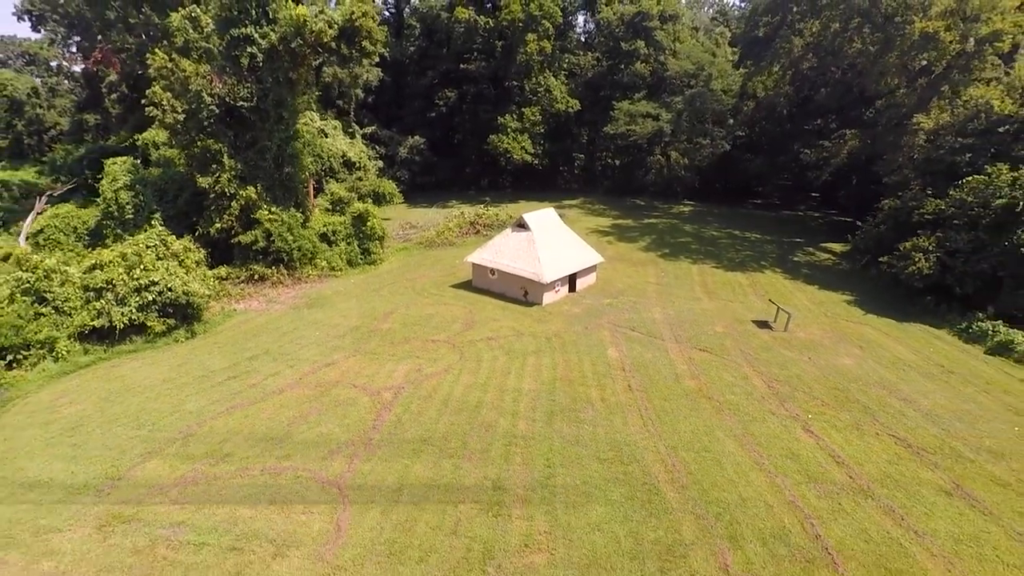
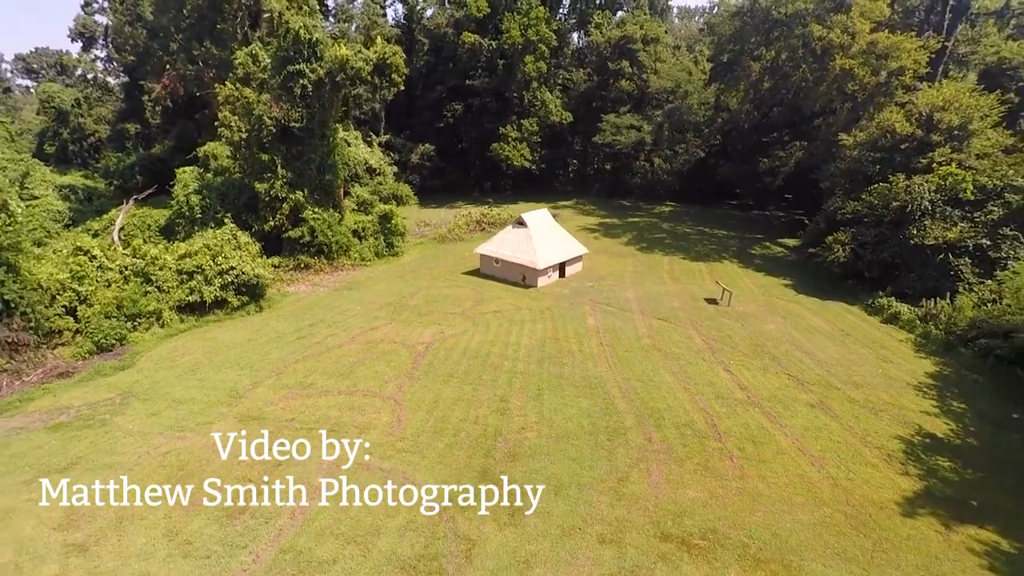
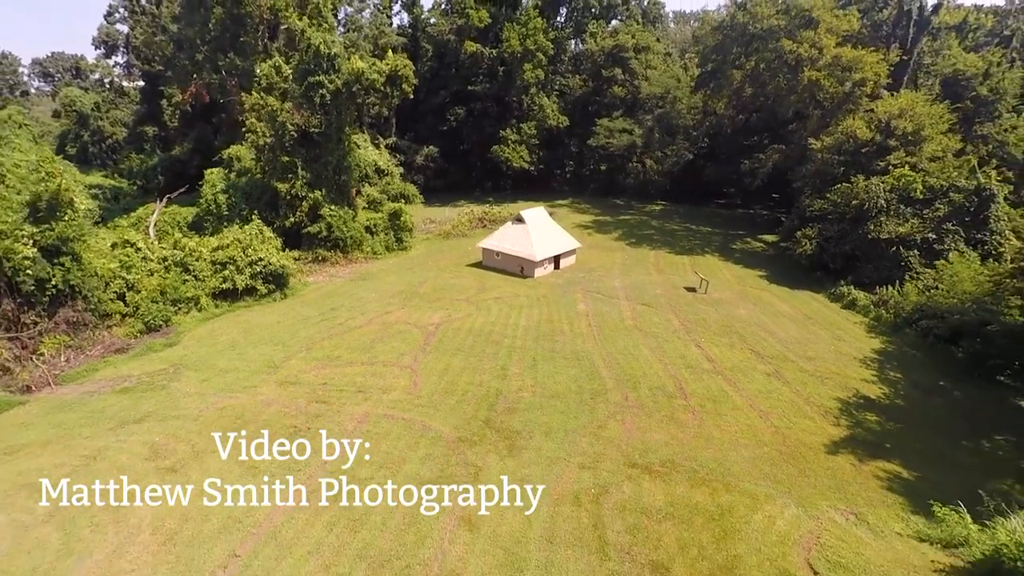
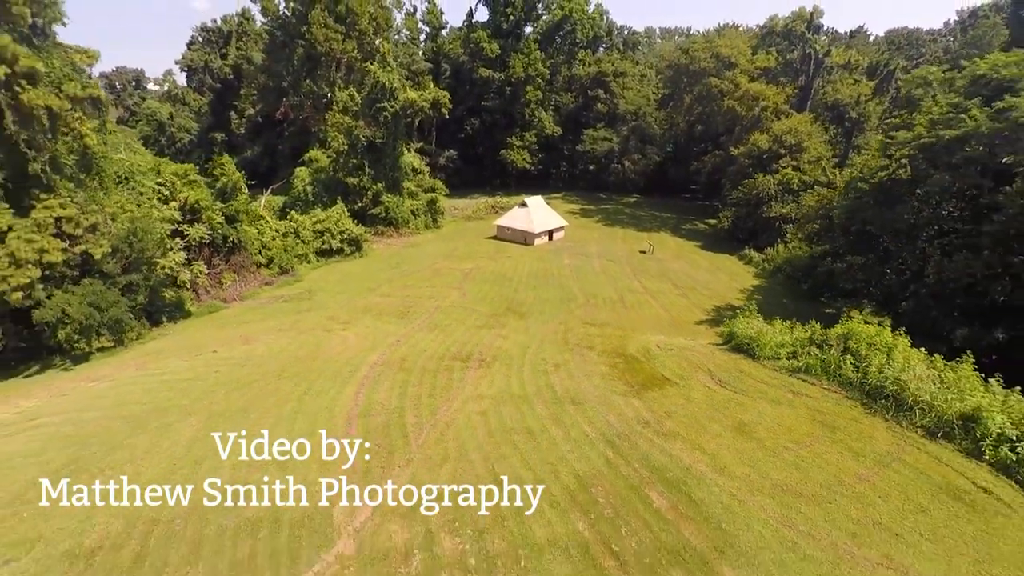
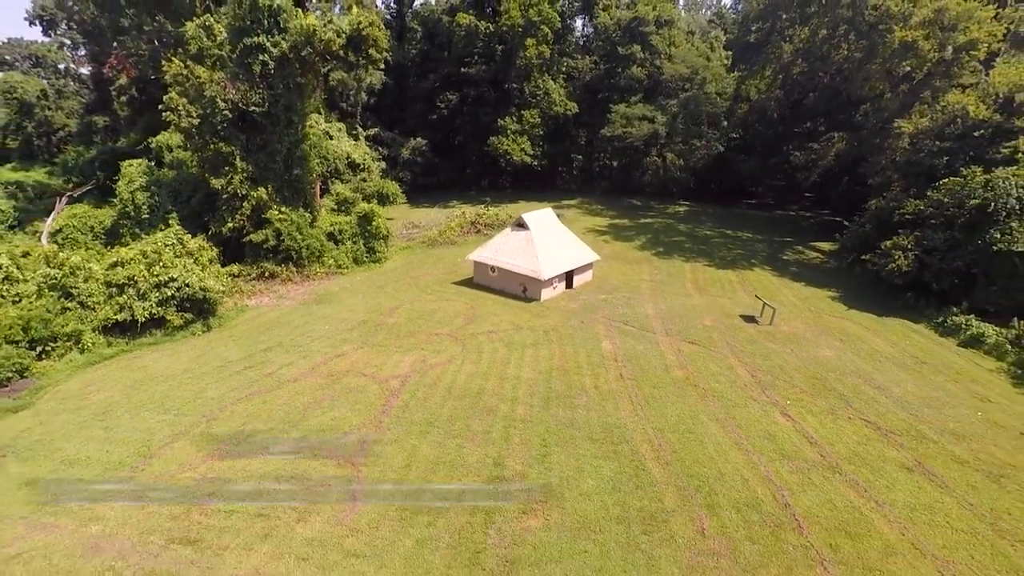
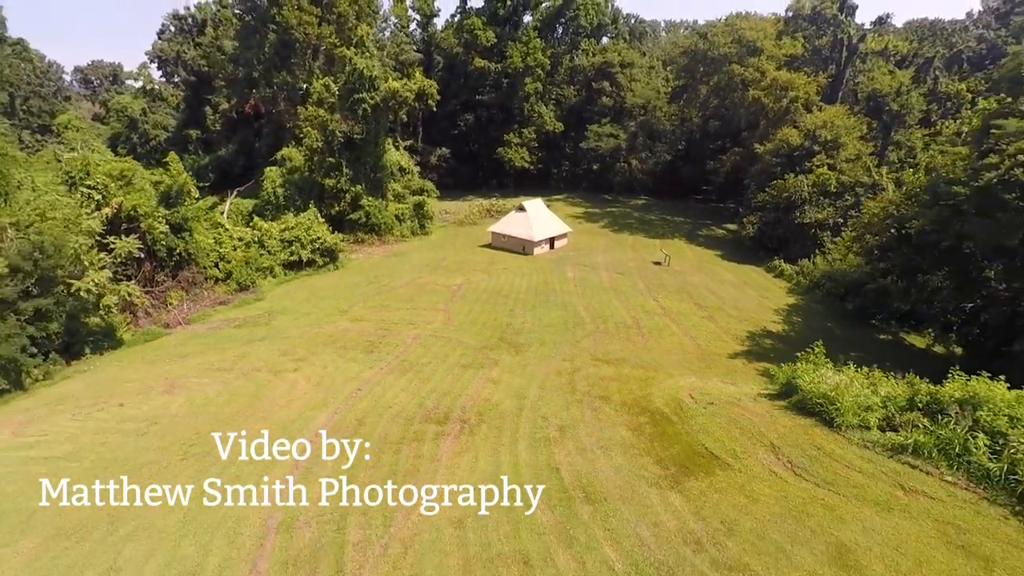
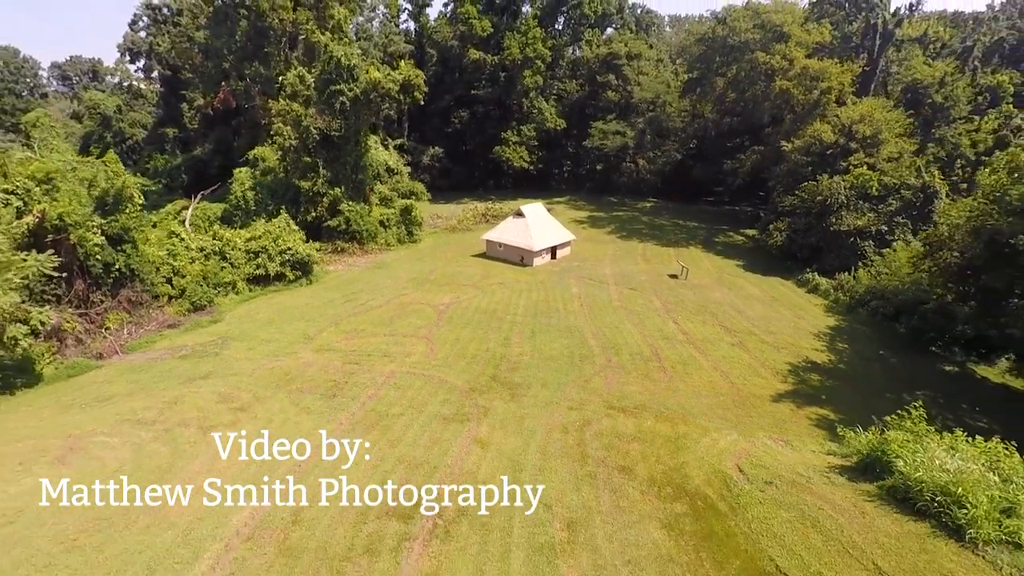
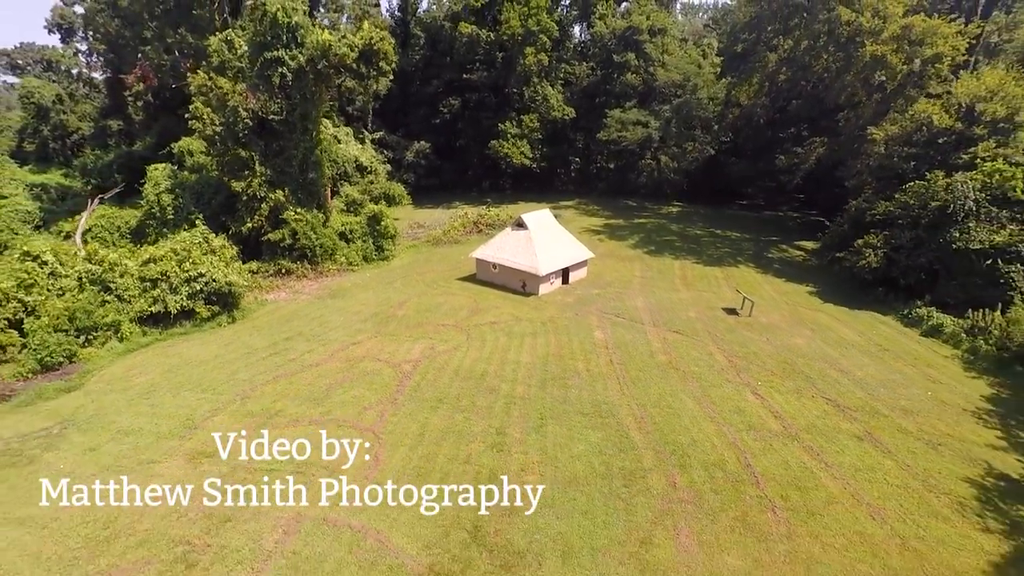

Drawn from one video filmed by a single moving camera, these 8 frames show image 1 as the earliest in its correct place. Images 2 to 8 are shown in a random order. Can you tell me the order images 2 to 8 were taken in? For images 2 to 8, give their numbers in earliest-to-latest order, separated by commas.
5, 8, 2, 3, 7, 6, 4
